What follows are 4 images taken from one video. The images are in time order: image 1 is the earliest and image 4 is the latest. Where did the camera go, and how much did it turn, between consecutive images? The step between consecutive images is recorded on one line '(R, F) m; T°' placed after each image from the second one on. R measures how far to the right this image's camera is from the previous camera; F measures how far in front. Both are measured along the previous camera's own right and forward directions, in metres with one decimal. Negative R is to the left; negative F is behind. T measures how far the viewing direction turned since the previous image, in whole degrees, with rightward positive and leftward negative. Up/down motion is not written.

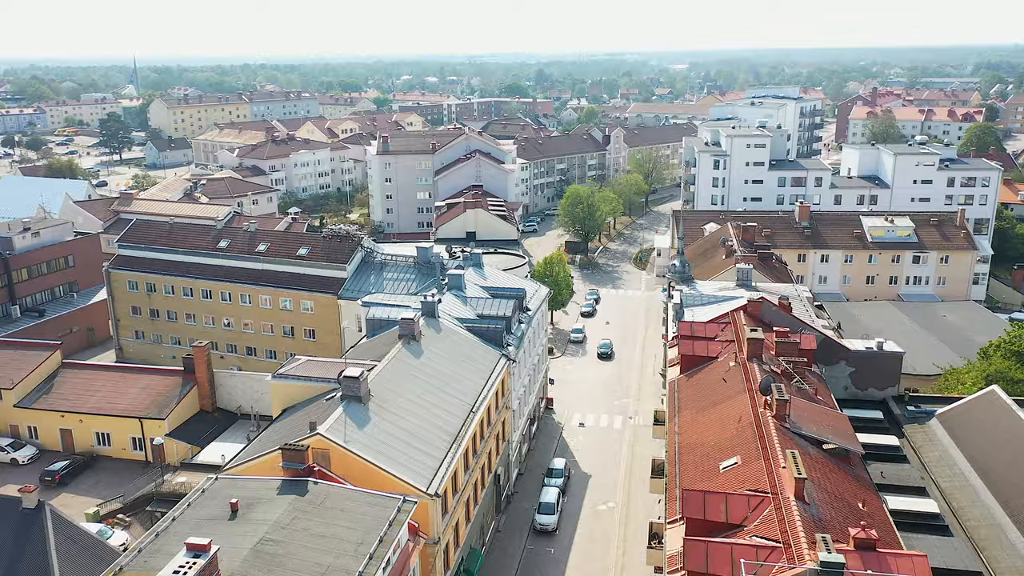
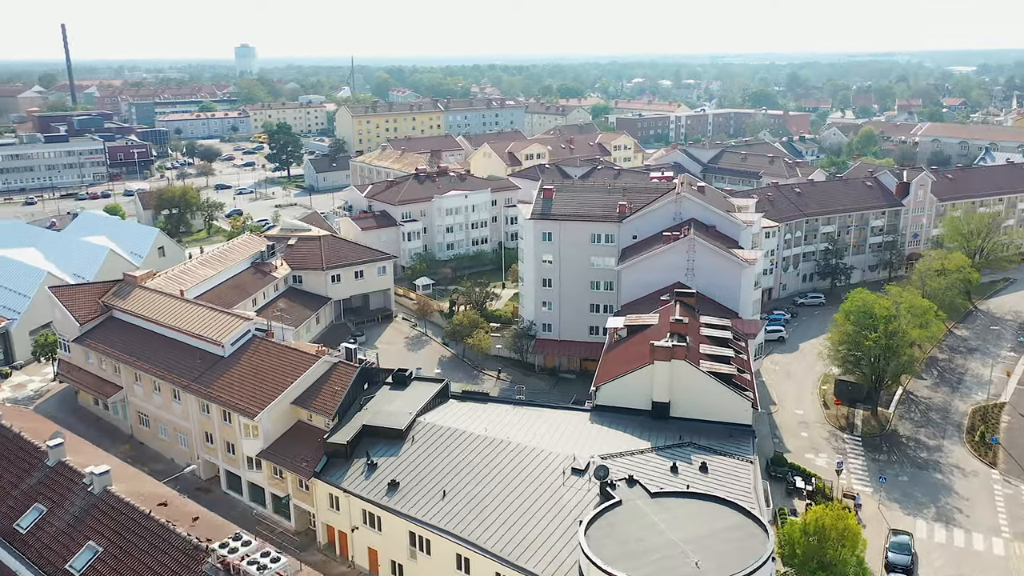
(-0.4, +24.3) m; -16°
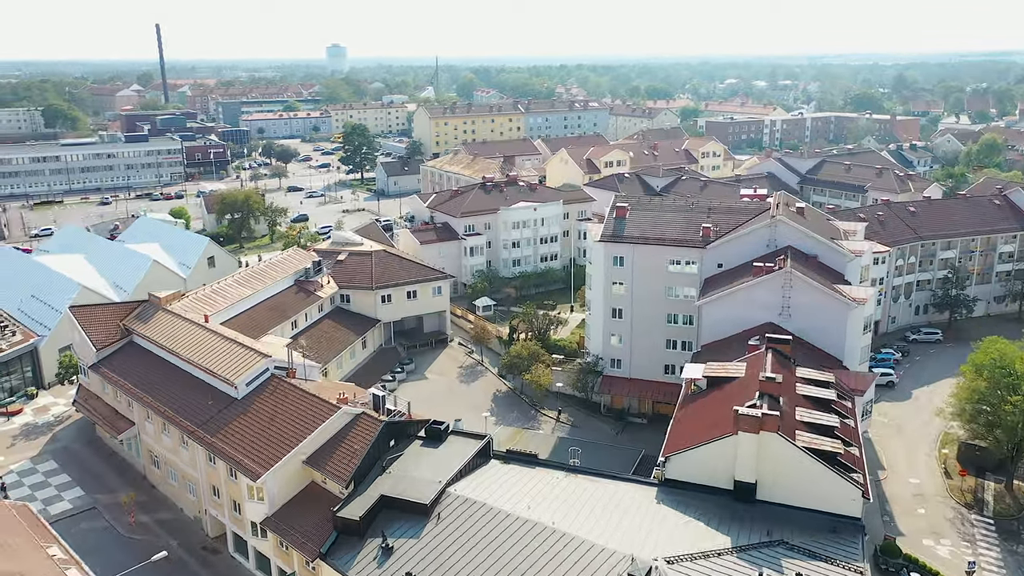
(+0.8, +4.6) m; -6°
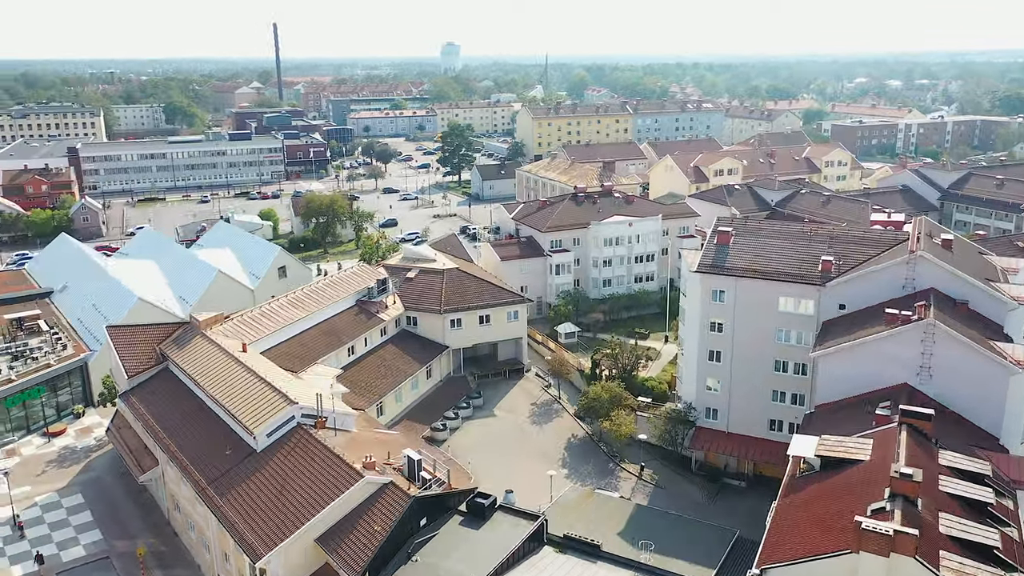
(+1.0, +4.4) m; -8°
